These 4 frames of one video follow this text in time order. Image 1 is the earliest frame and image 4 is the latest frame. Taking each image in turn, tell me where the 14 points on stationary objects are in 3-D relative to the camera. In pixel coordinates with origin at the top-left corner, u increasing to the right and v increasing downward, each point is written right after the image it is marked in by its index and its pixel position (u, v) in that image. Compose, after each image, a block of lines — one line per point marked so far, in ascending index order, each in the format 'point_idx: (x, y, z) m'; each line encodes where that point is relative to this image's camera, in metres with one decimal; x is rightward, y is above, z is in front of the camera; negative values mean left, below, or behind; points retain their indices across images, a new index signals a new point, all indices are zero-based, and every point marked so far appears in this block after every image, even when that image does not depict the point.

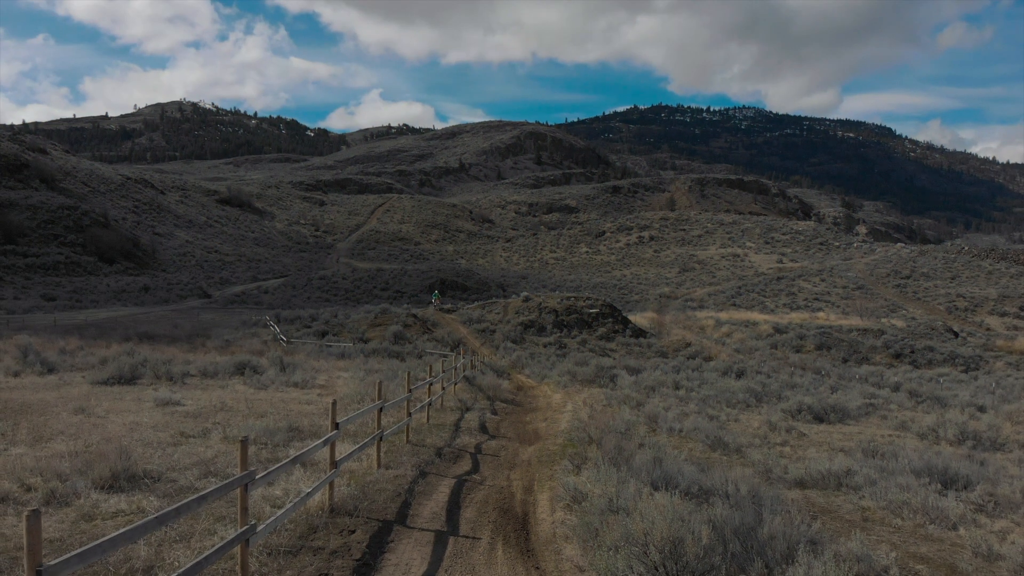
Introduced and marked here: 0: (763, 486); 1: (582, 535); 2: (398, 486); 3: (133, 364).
0: (+2.3, -1.7, +5.4) m
1: (+0.5, -1.8, +4.8) m
2: (-1.0, -1.8, +5.5) m
3: (-7.7, -1.6, +11.8) m
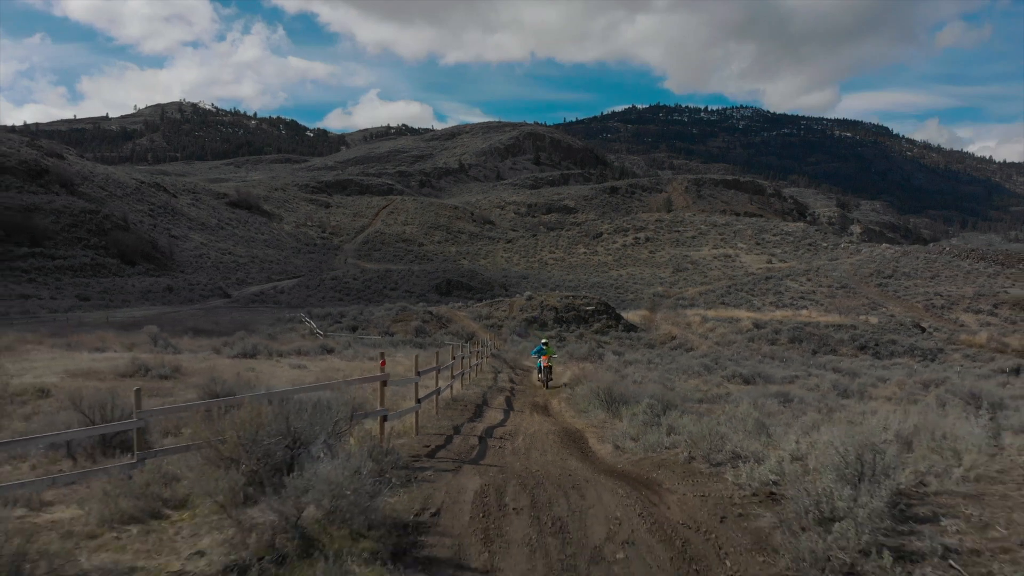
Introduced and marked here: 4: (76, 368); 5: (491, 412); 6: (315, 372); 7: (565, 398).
0: (+2.7, -1.8, +9.6) m
1: (+0.9, -1.8, +9.0) m
2: (-0.6, -1.8, +9.7) m
3: (-7.4, -1.6, +16.0) m
4: (-9.8, -1.8, +13.0) m
5: (-0.3, -1.8, +8.1) m
6: (-4.1, -1.7, +12.1) m
7: (+0.9, -1.9, +9.7) m
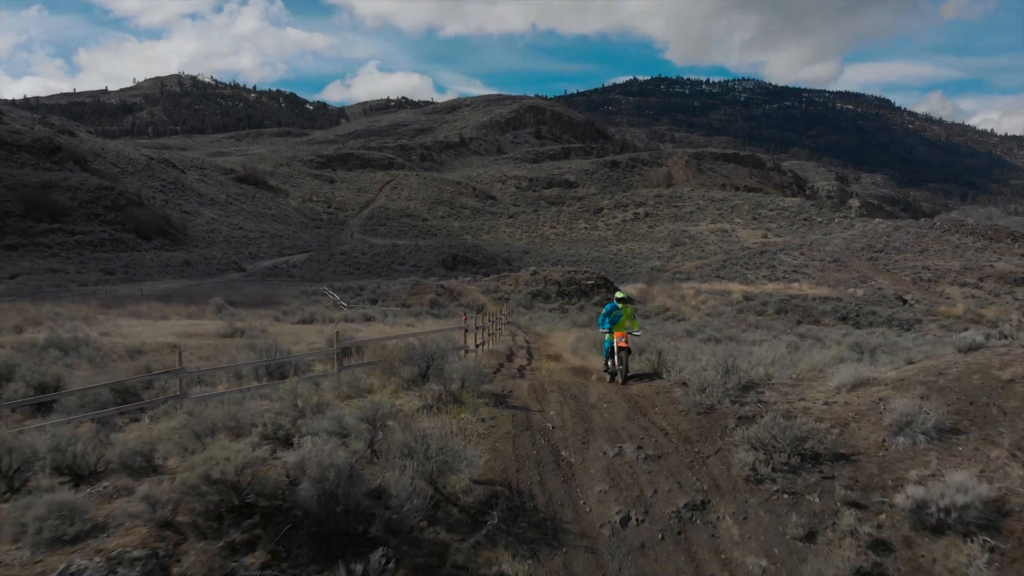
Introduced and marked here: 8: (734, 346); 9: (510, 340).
0: (+3.1, -1.3, +12.7) m
1: (+1.3, -1.4, +12.1) m
2: (-0.1, -1.3, +12.8) m
3: (-6.9, -0.9, +19.1) m
4: (-9.4, -1.2, +16.1) m
5: (+0.1, -1.4, +11.2) m
6: (-3.6, -1.2, +15.2) m
7: (+1.3, -1.4, +12.8) m
8: (+5.5, -1.5, +14.5) m
9: (0.0, -1.4, +15.5) m
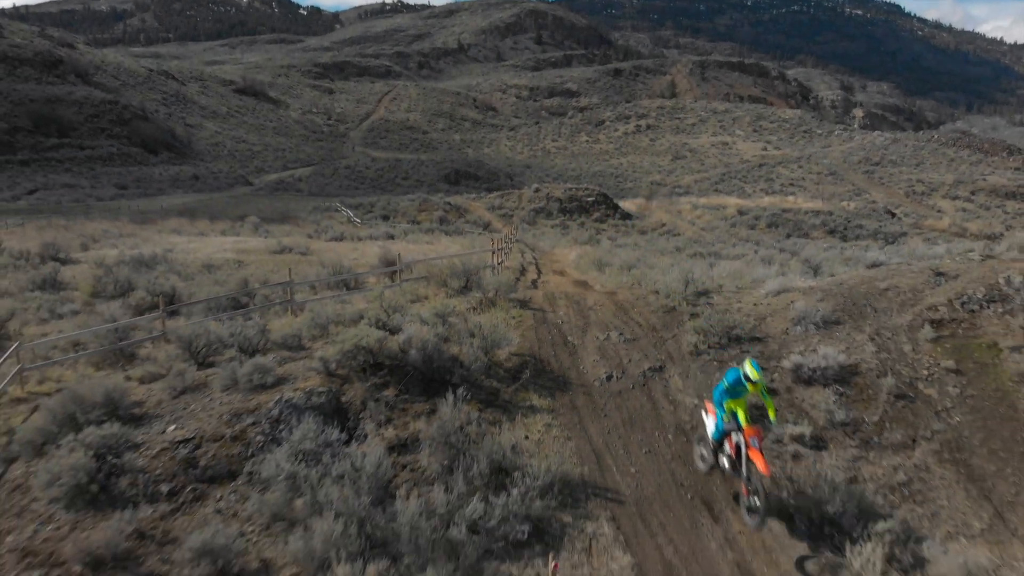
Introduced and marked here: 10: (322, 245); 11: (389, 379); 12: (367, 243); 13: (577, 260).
0: (+3.4, +0.7, +15.2) m
1: (+1.7, +0.5, +14.5) m
2: (+0.2, +0.6, +15.3) m
3: (-6.6, +2.0, +21.4) m
4: (-9.1, +1.2, +18.5) m
5: (+0.4, +0.3, +13.7) m
6: (-3.3, +1.1, +17.6) m
7: (+1.6, +0.6, +15.3) m
8: (+5.8, +0.8, +17.0) m
9: (+0.3, +1.0, +17.9) m
10: (-6.1, +1.3, +18.4) m
11: (-1.5, -1.1, +6.8) m
12: (-4.9, +1.4, +19.1) m
13: (+1.8, +0.7, +16.0) m
